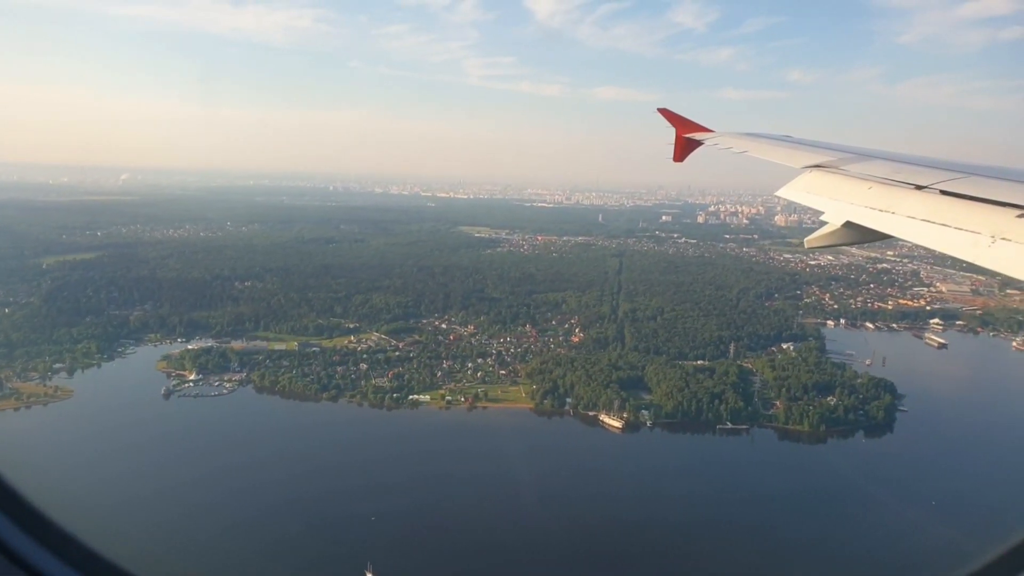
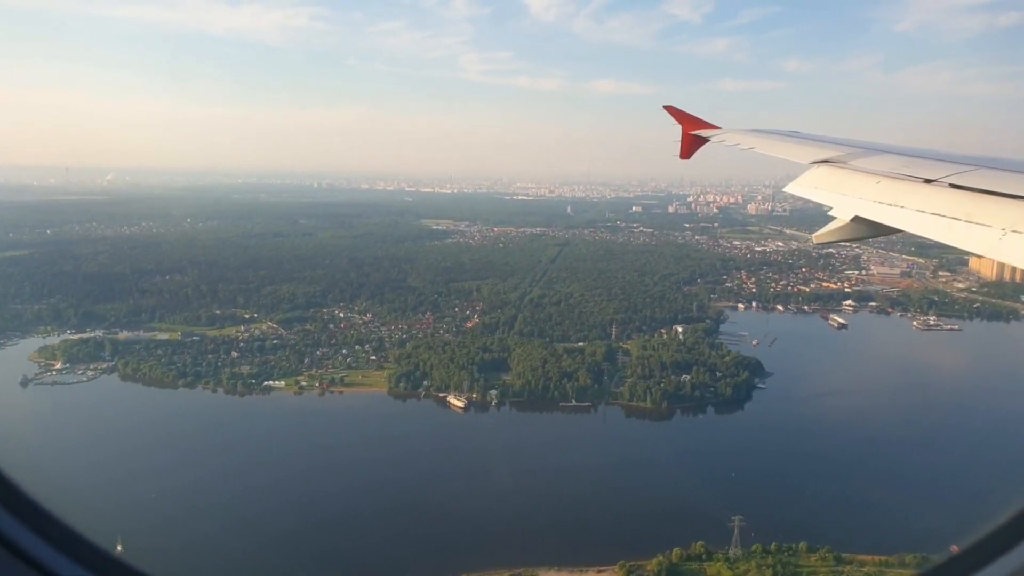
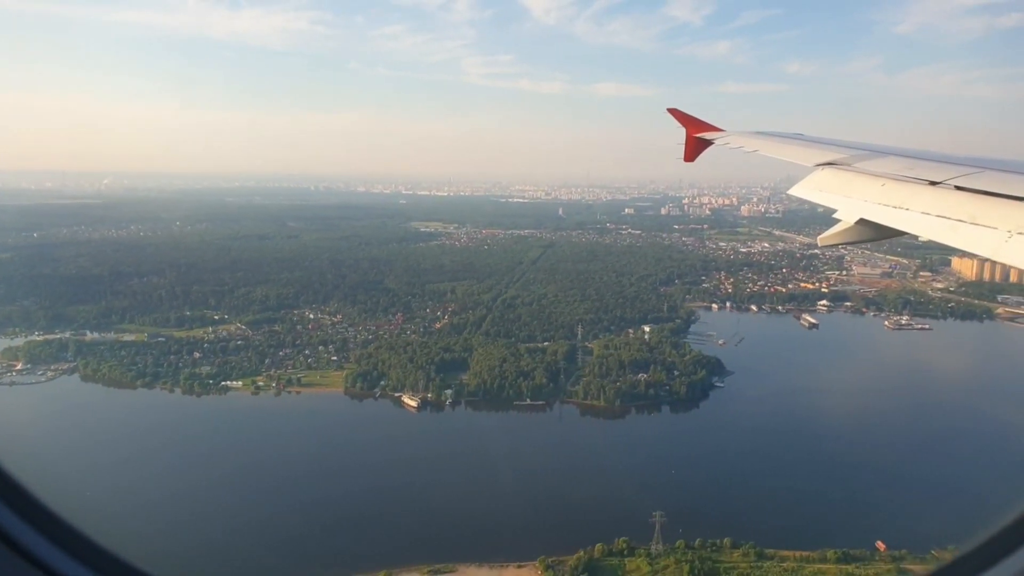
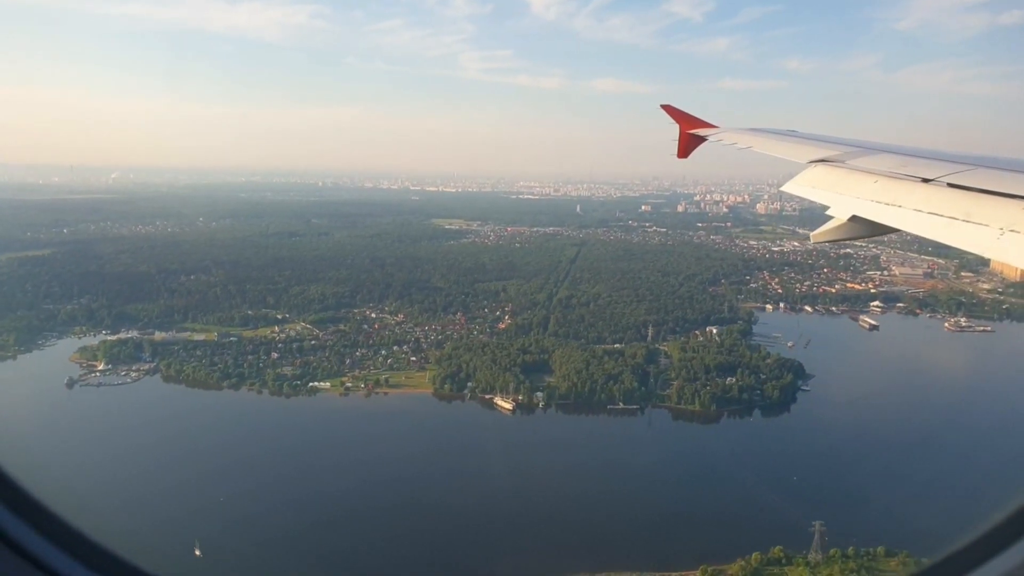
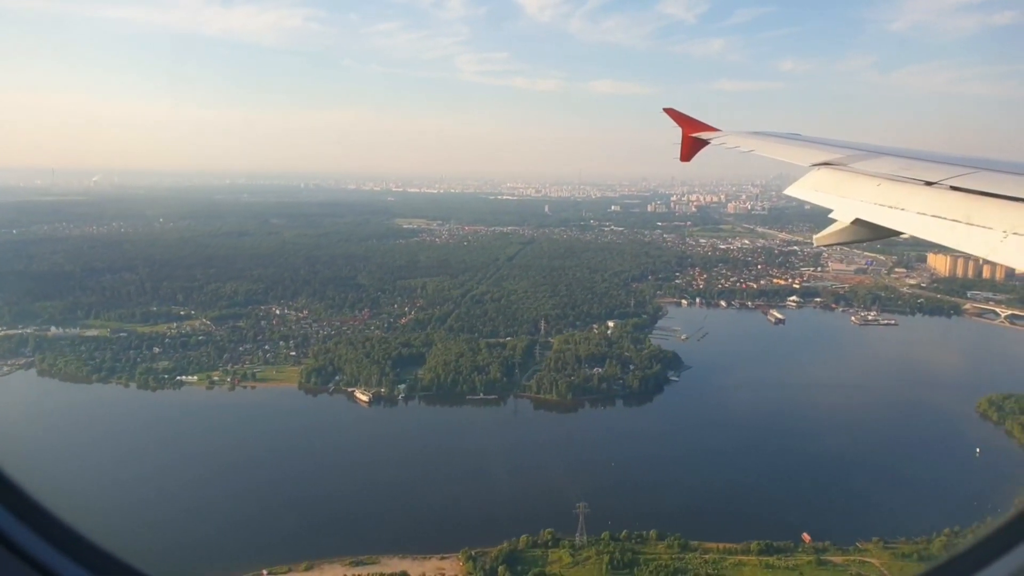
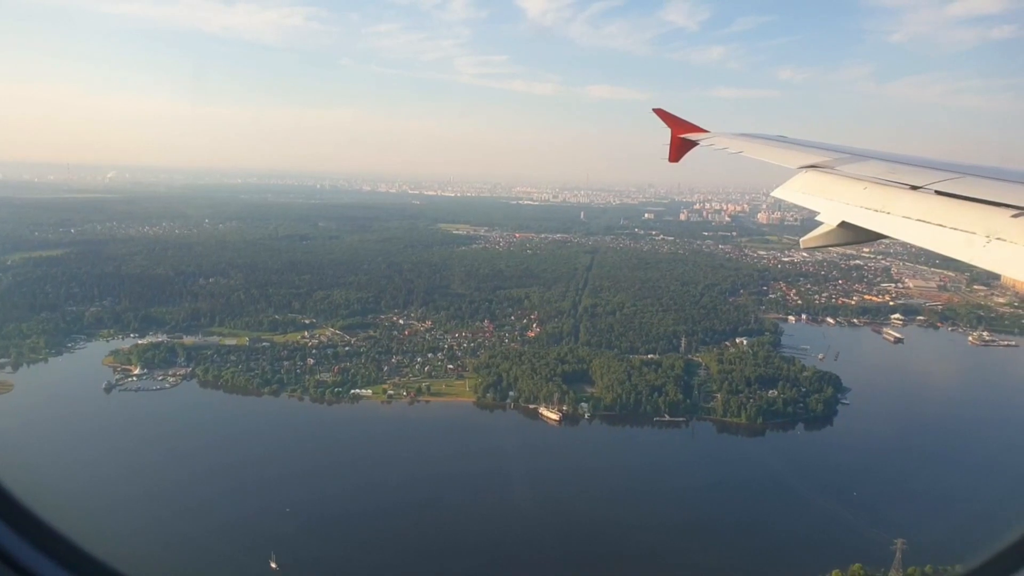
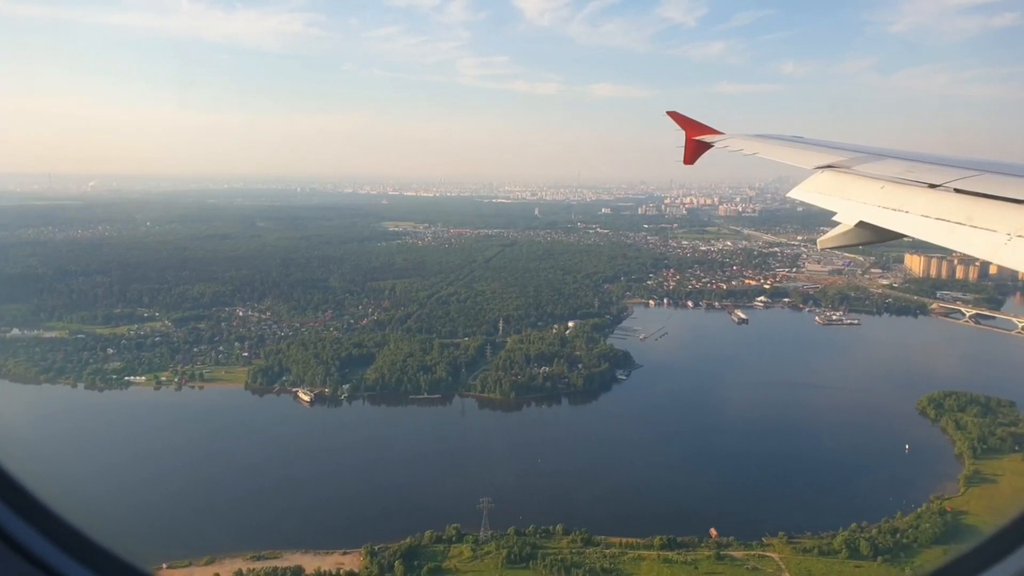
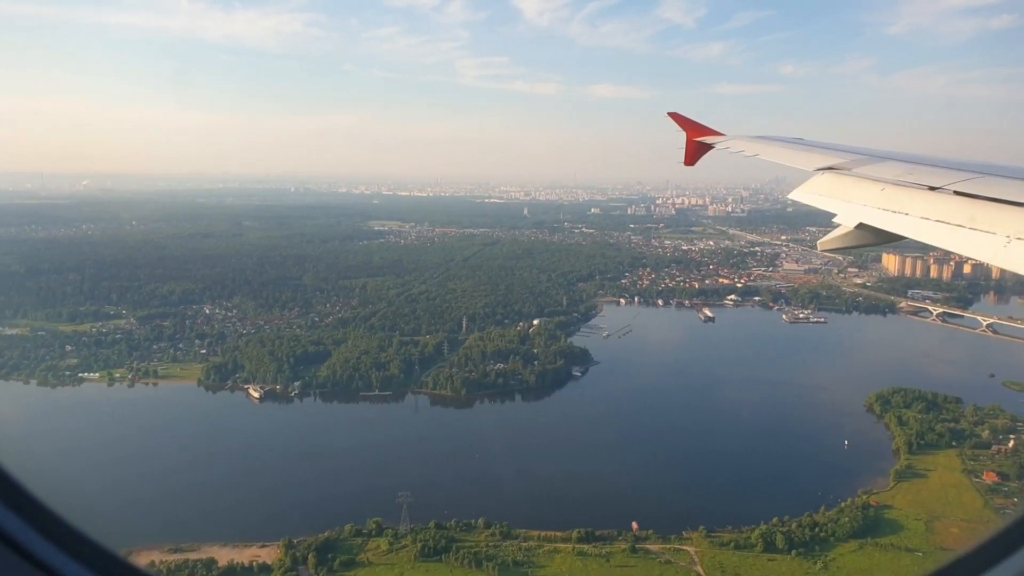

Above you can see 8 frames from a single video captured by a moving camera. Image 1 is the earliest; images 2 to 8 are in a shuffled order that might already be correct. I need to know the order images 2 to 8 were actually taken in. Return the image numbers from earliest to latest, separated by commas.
6, 4, 2, 3, 5, 7, 8
